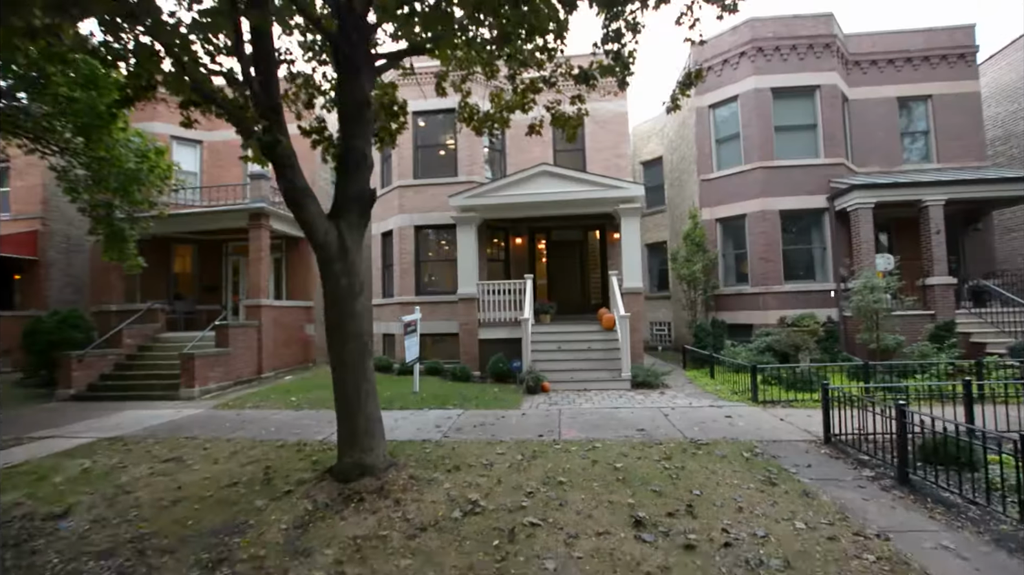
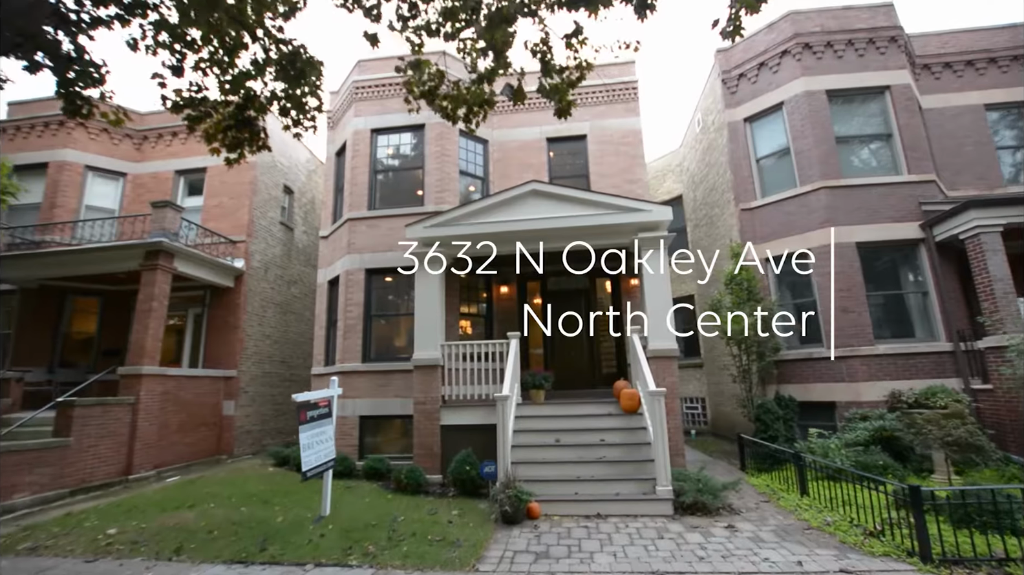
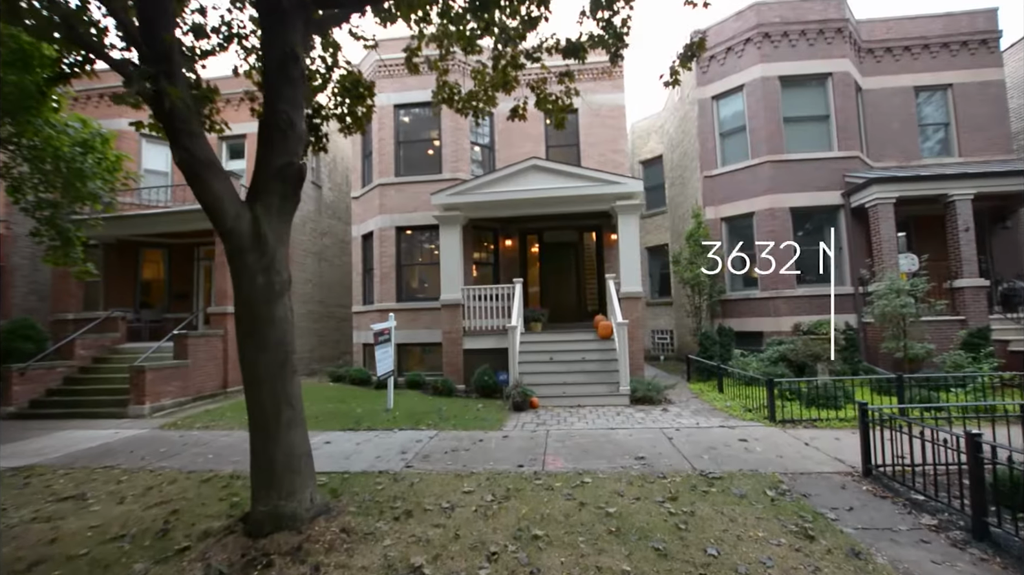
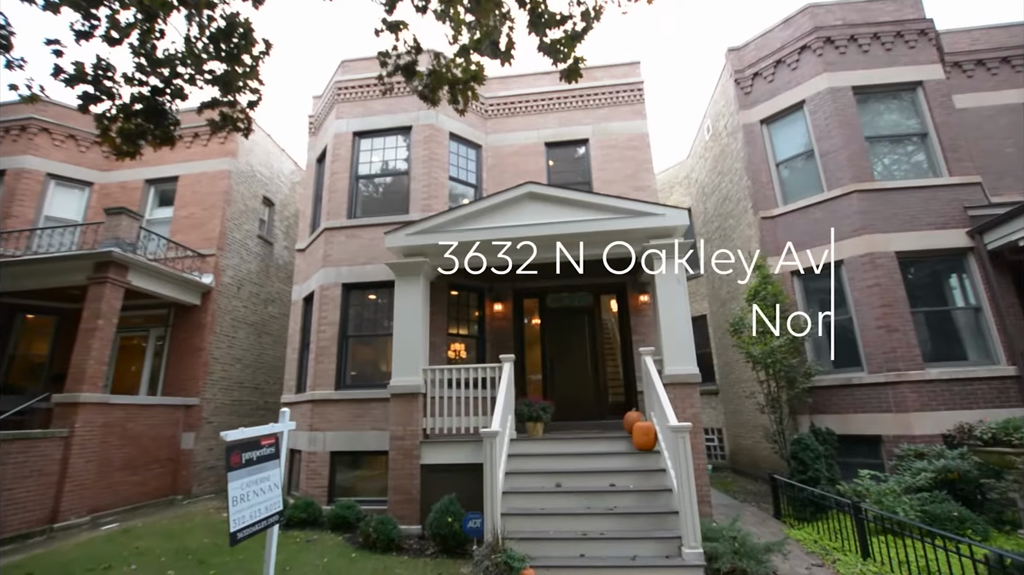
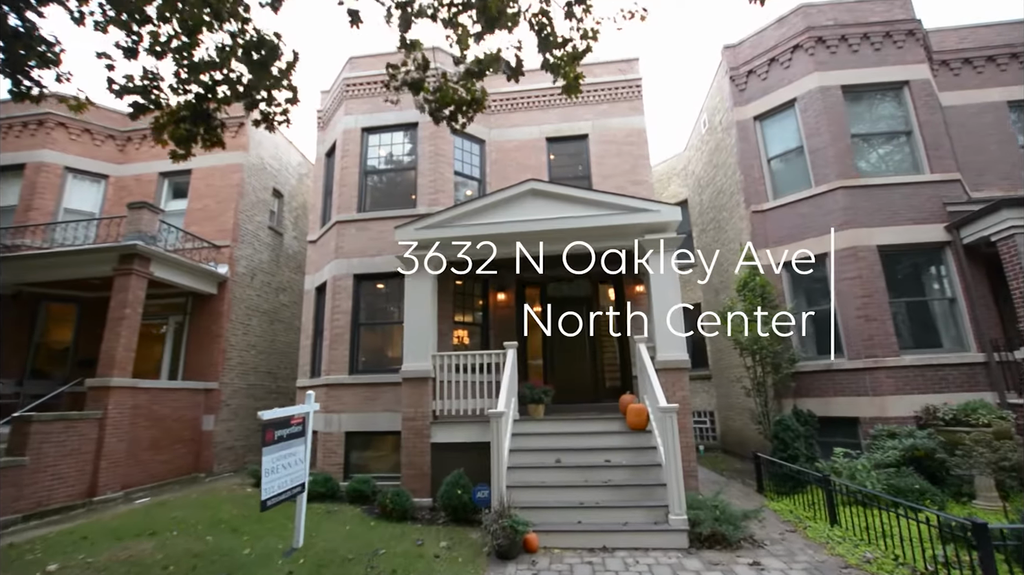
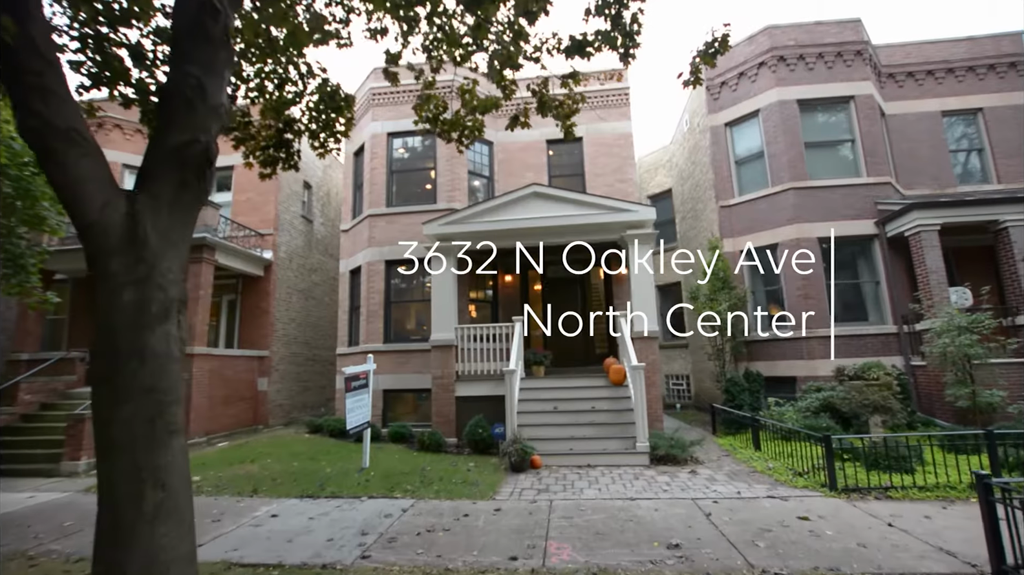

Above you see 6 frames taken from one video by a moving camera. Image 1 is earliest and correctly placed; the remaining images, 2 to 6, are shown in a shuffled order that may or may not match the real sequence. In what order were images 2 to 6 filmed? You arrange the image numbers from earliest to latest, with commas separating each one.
3, 6, 2, 5, 4
